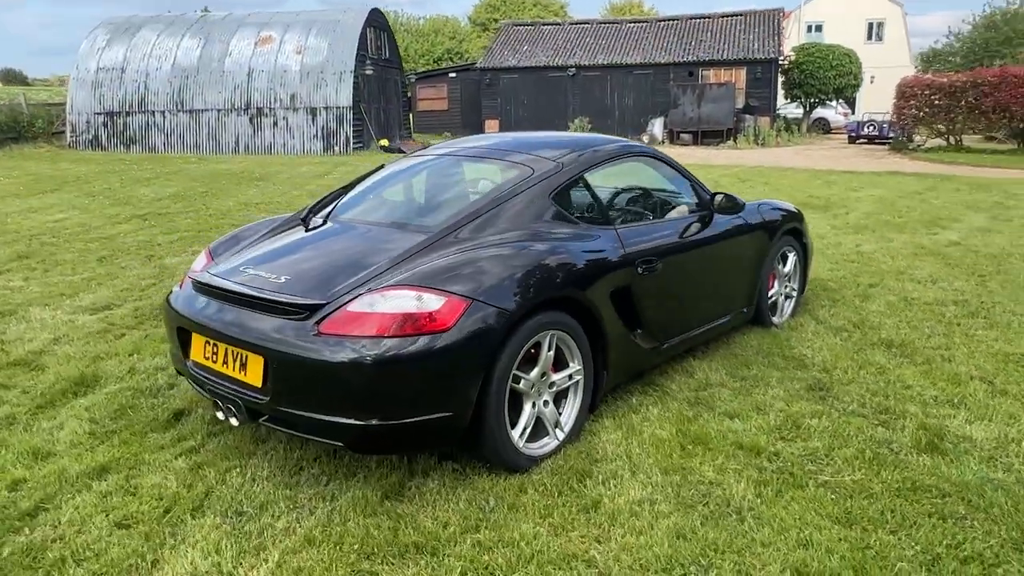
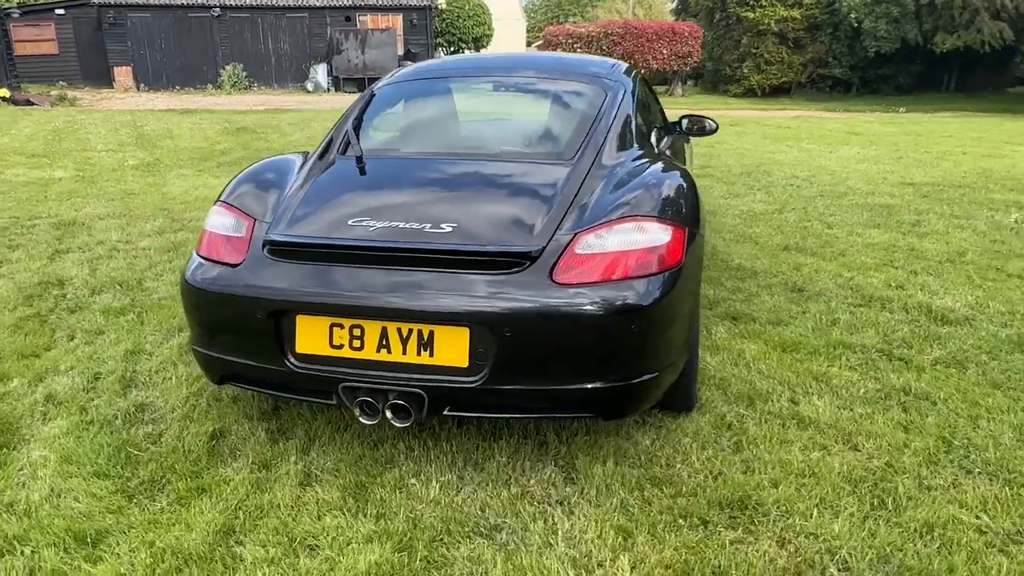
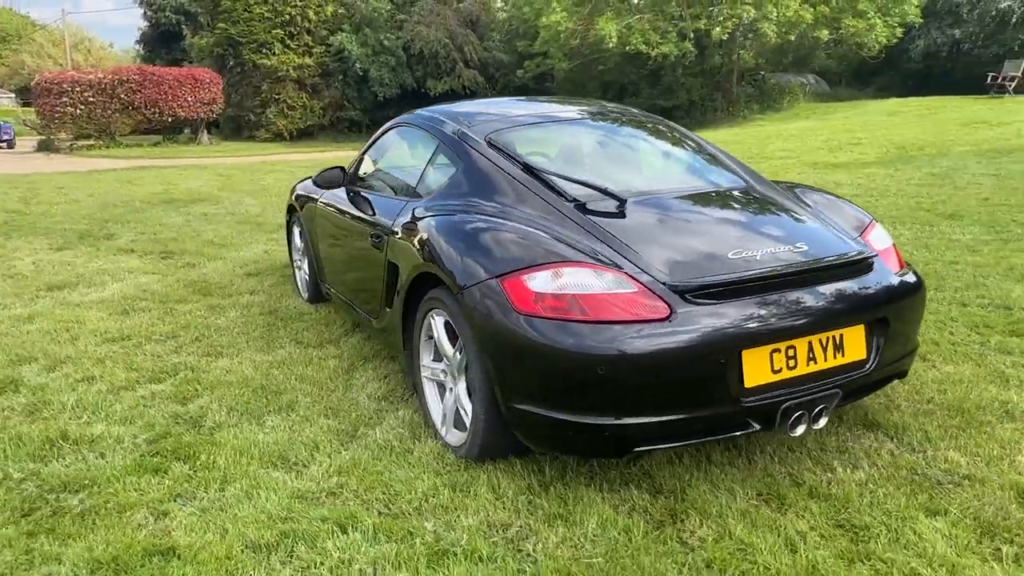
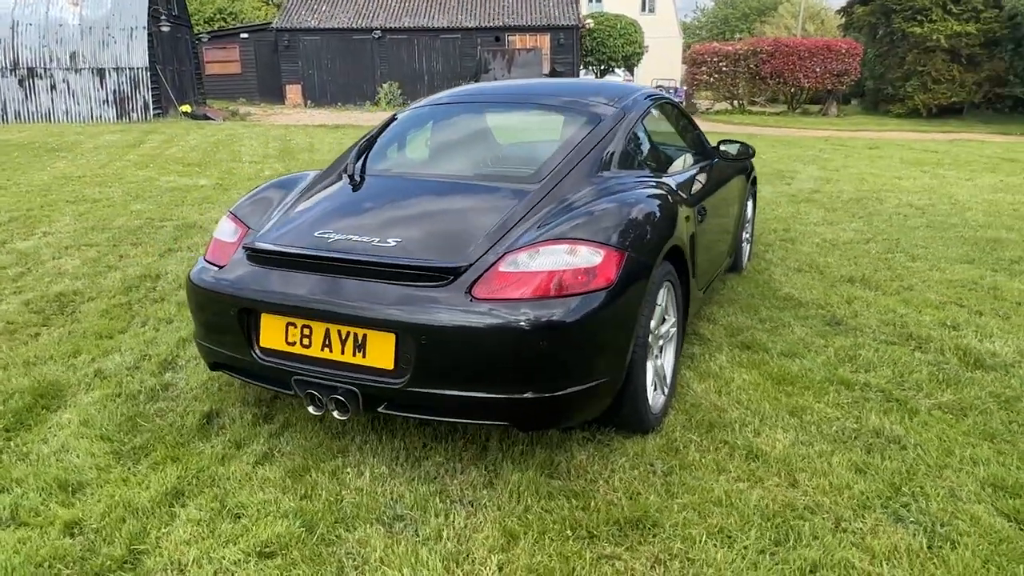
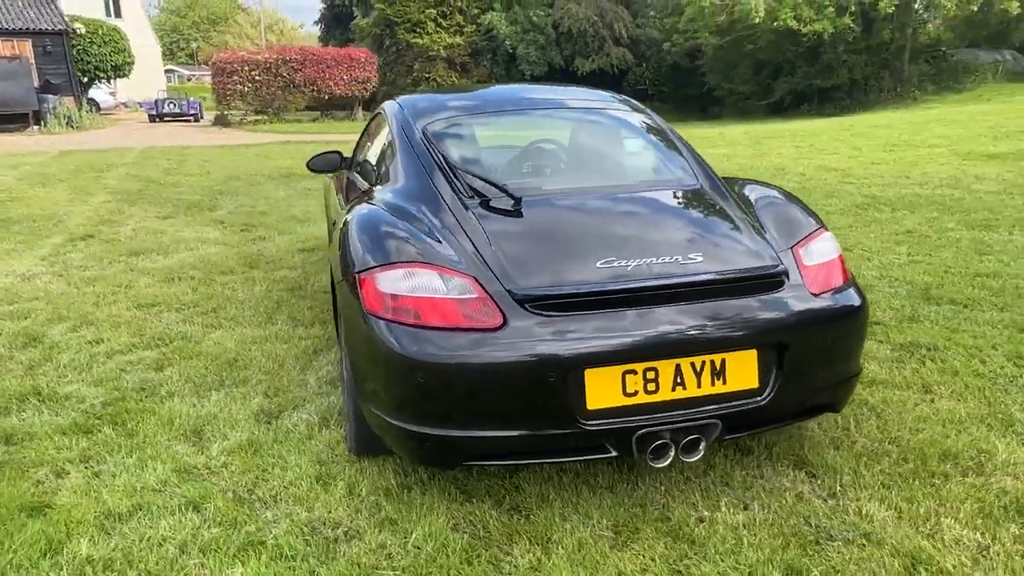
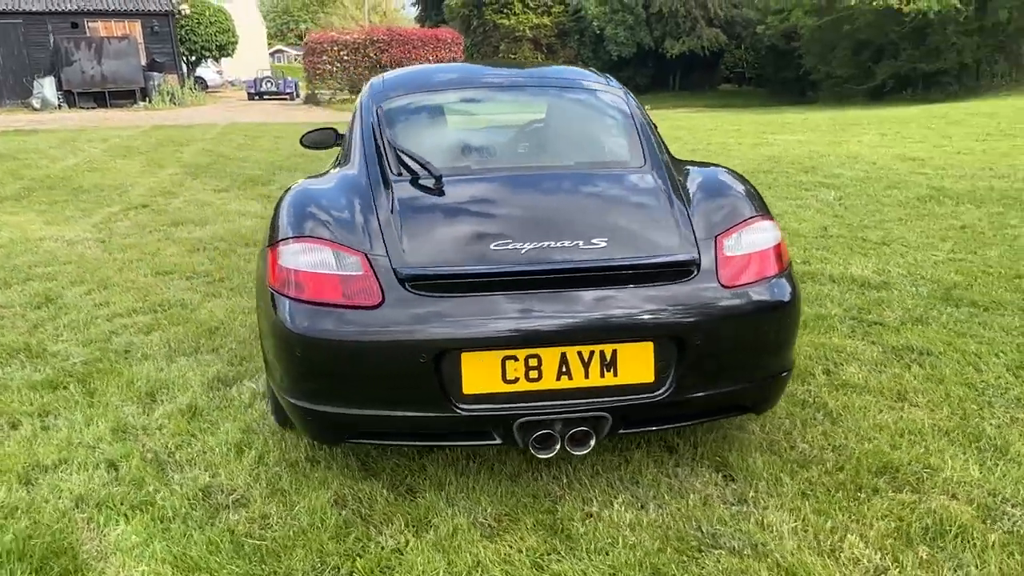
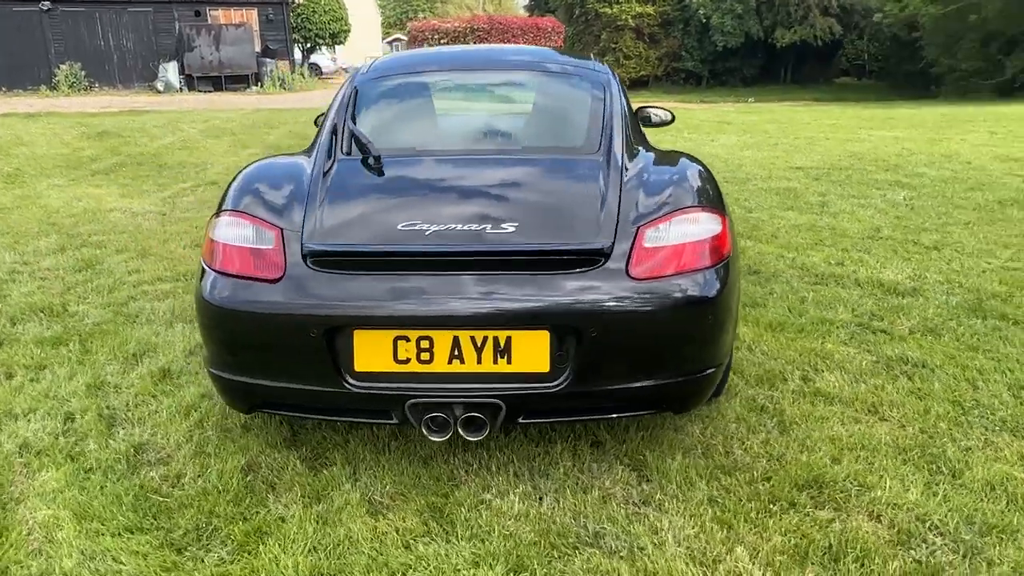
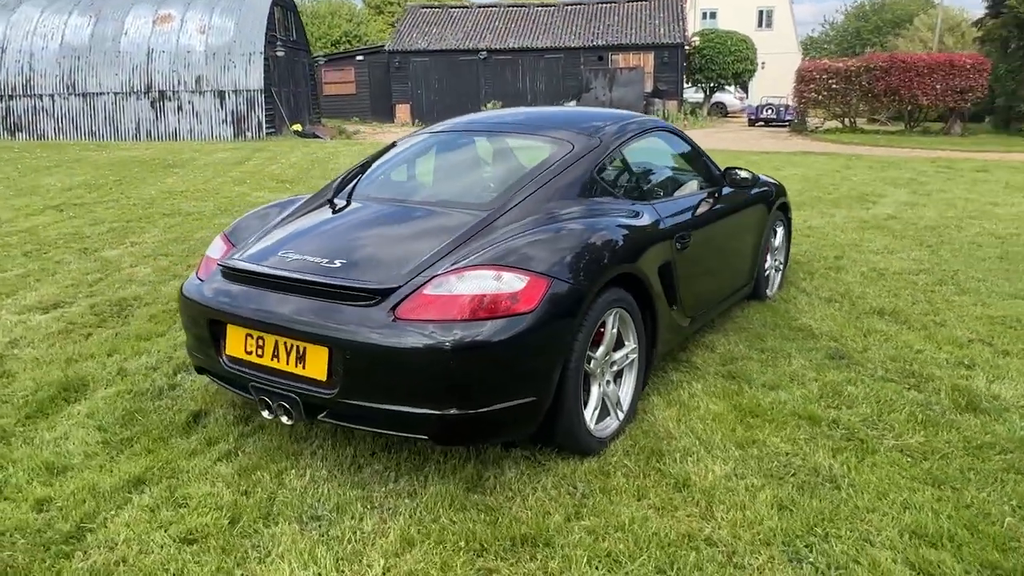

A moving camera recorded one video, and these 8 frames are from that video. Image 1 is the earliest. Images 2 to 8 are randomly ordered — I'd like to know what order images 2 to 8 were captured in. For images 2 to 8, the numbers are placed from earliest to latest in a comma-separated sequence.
8, 4, 2, 7, 6, 5, 3
